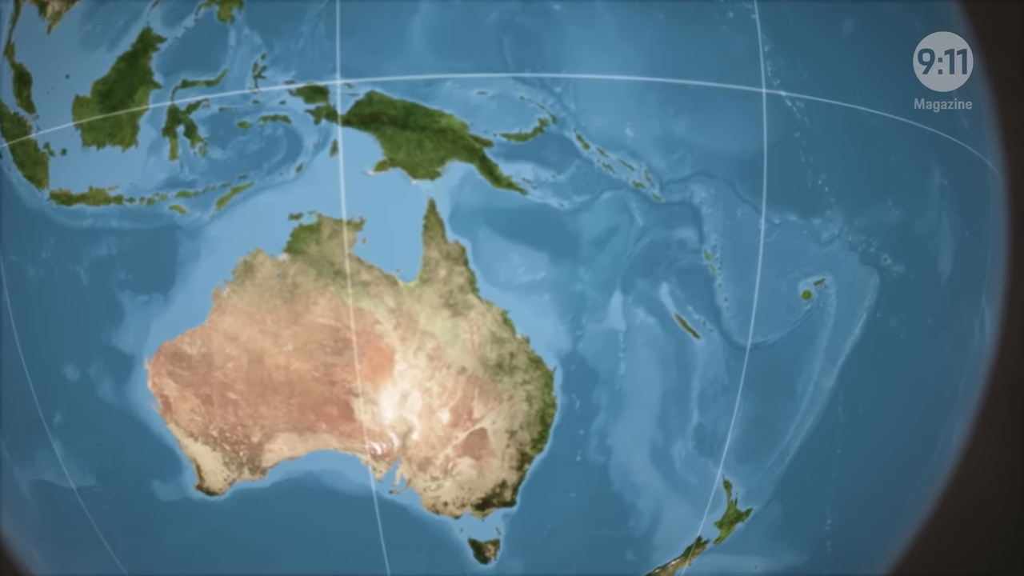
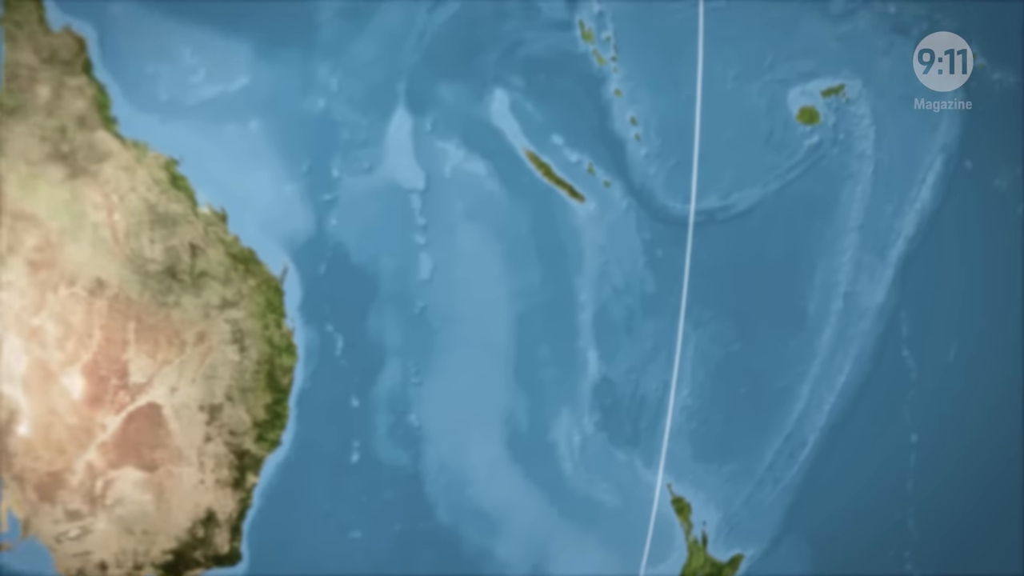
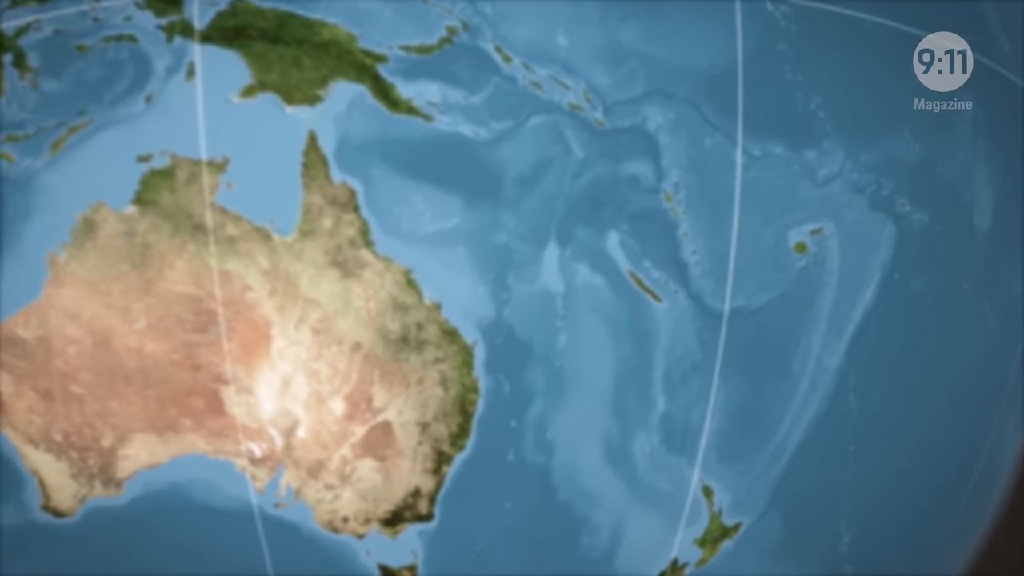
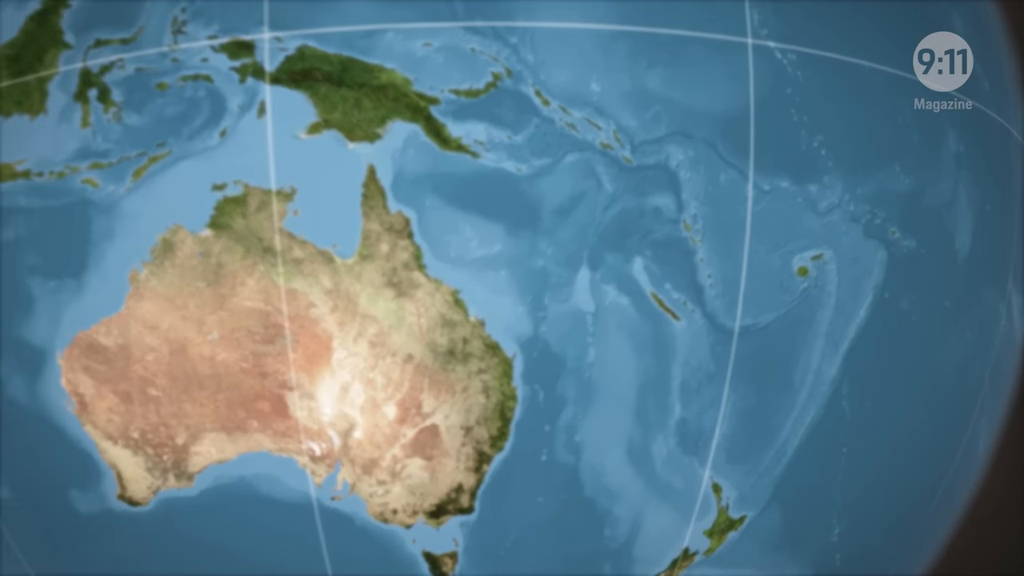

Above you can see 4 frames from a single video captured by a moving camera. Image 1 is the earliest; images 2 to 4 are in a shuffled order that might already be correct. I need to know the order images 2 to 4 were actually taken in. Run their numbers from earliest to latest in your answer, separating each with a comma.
4, 3, 2
